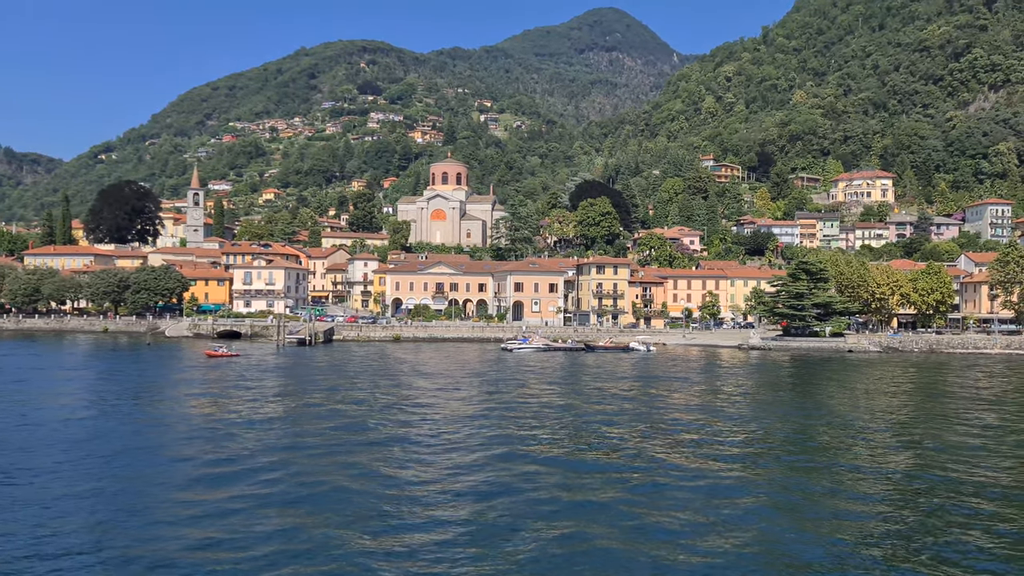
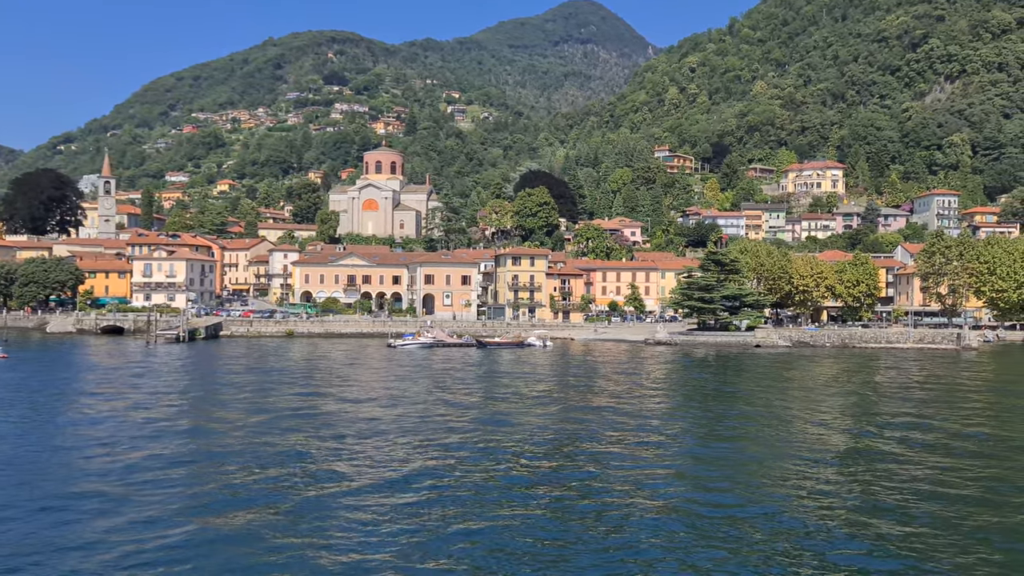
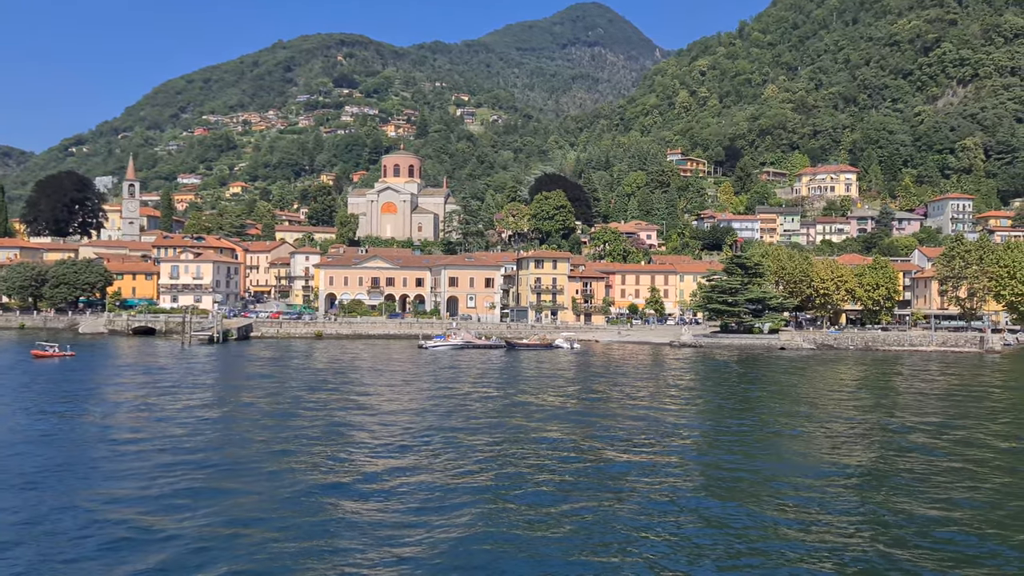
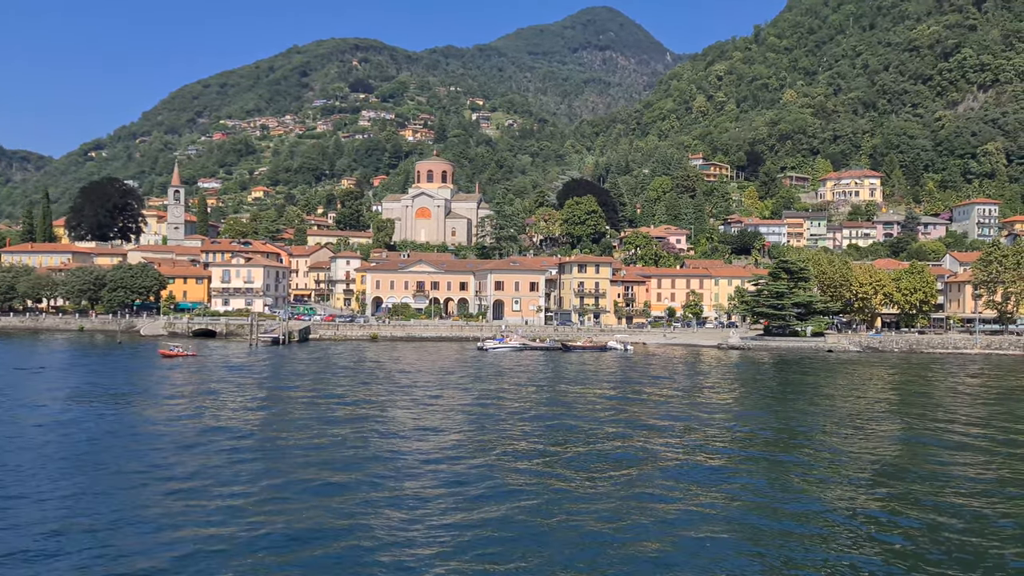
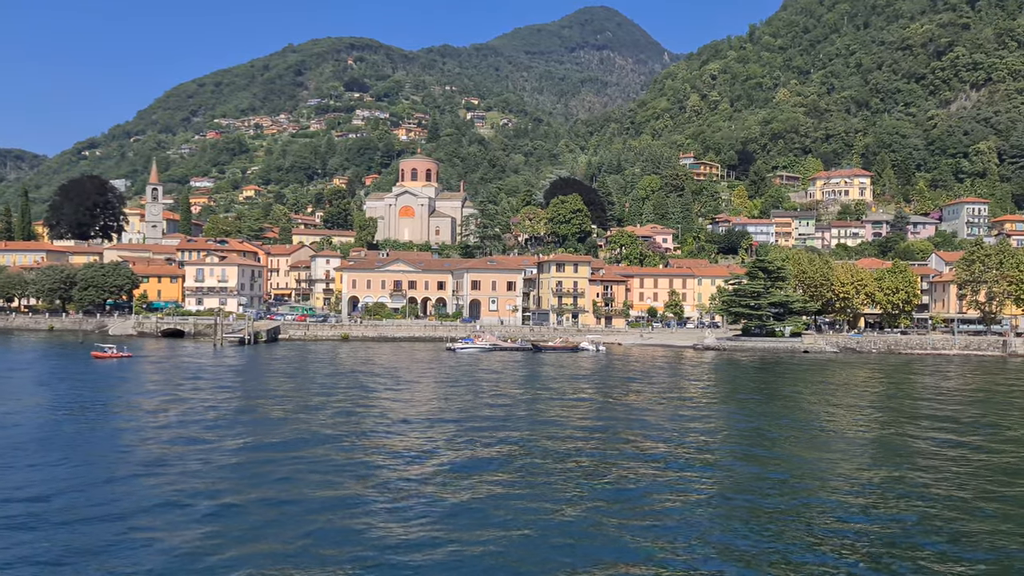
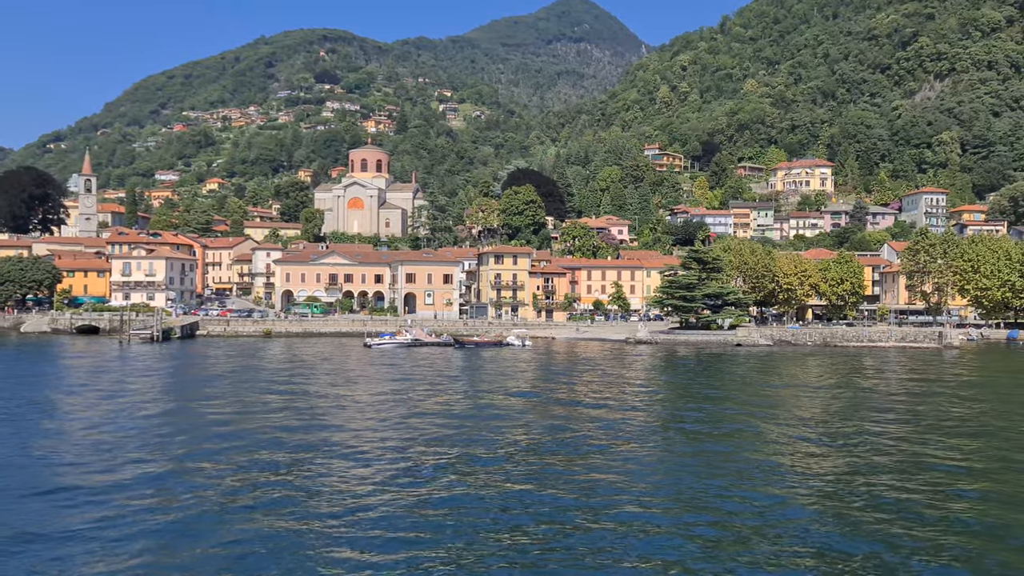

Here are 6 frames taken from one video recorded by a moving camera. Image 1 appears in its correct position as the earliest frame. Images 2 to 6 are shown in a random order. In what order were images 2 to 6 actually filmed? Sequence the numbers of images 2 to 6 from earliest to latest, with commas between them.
4, 5, 3, 2, 6
